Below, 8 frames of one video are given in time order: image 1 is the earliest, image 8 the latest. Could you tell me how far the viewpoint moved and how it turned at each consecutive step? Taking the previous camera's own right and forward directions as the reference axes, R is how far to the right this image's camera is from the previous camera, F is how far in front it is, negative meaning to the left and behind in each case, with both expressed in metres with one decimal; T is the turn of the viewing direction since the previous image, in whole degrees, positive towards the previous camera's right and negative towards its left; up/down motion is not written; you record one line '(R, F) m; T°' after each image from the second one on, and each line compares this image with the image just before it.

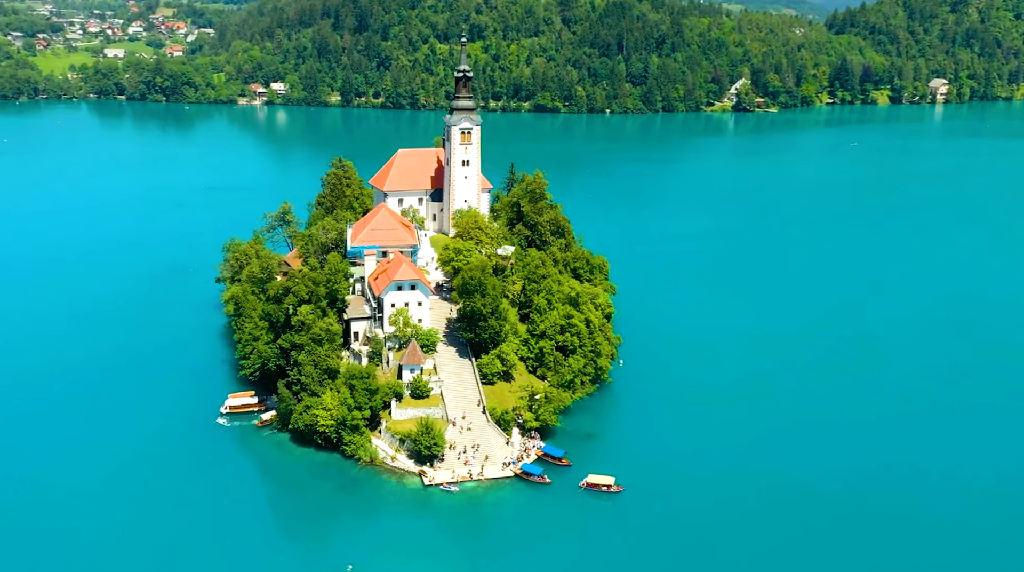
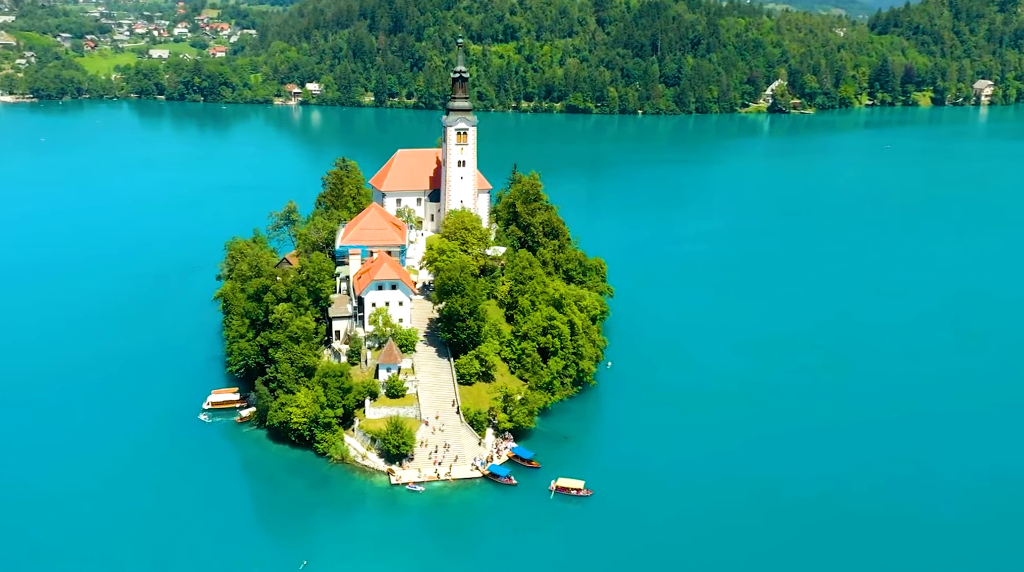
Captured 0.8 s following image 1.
(+3.5, +0.1) m; -3°
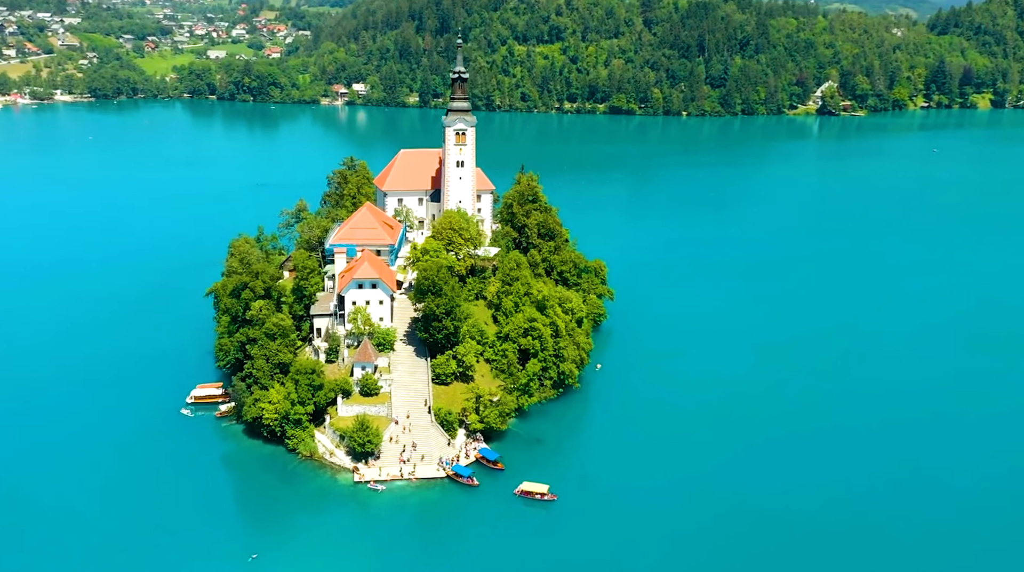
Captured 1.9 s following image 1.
(+4.3, +0.2) m; -4°
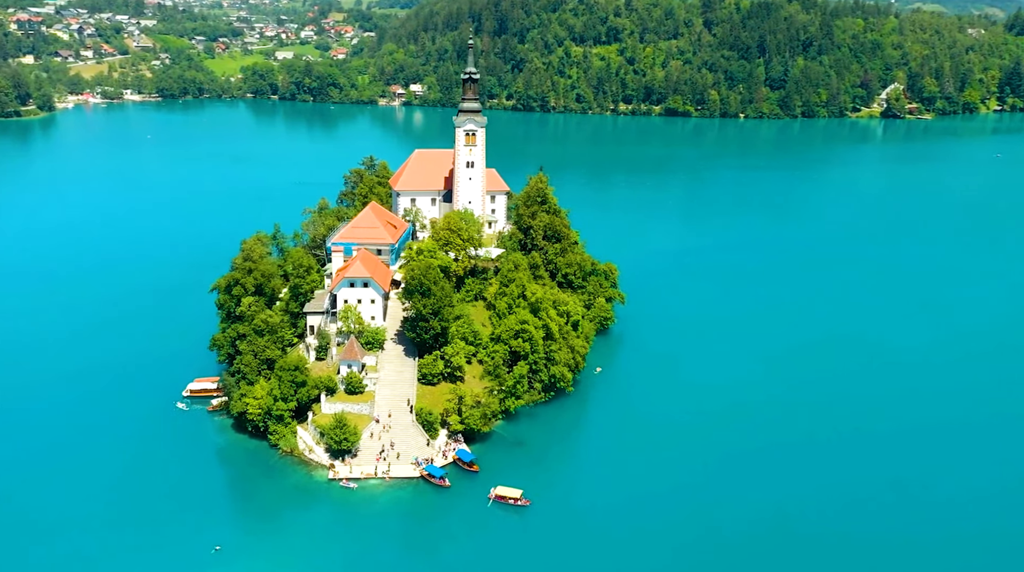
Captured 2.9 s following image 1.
(+4.3, +0.4) m; -4°
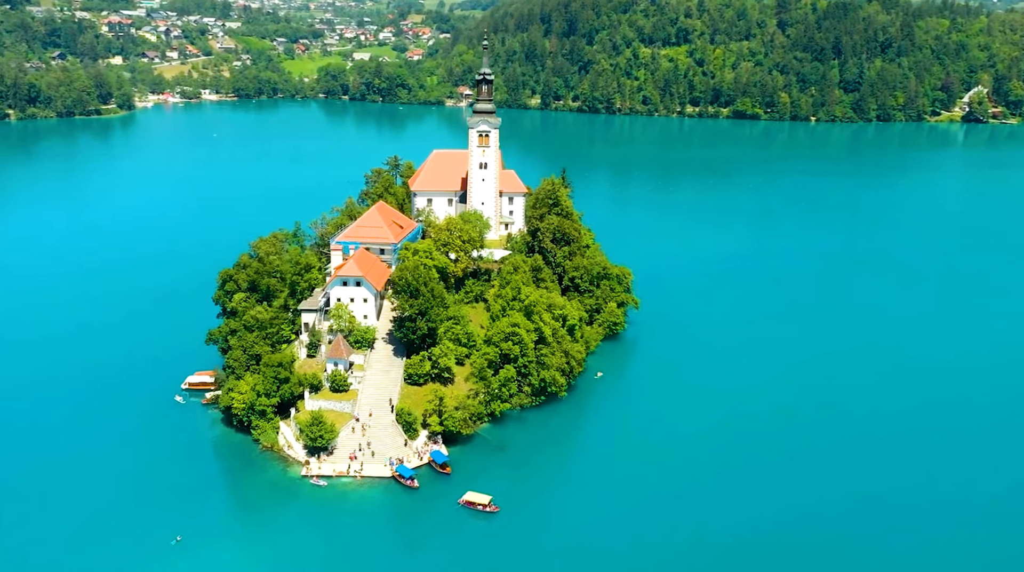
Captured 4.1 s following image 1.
(+5.0, +0.7) m; -5°
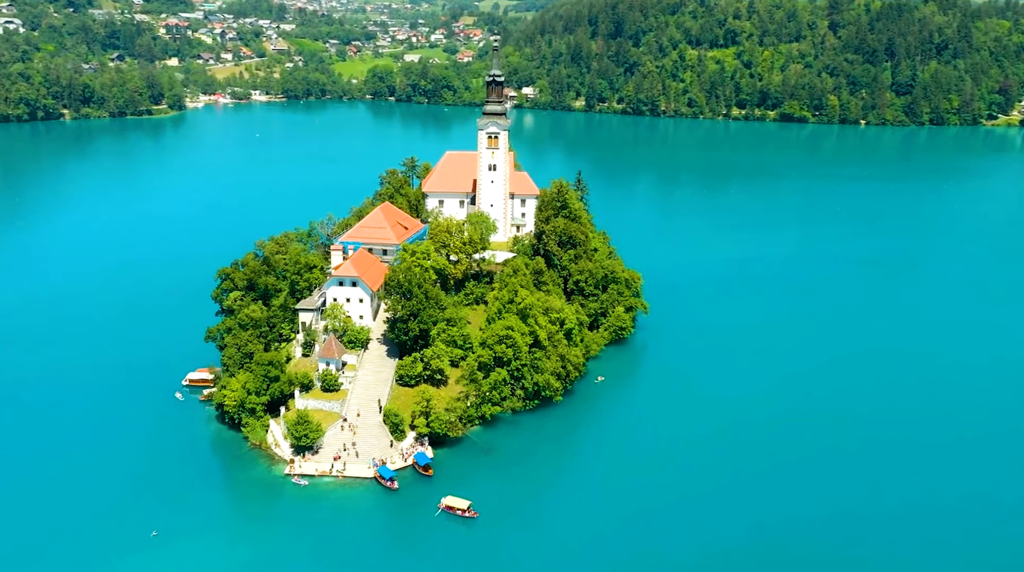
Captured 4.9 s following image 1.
(+3.3, +0.5) m; -3°
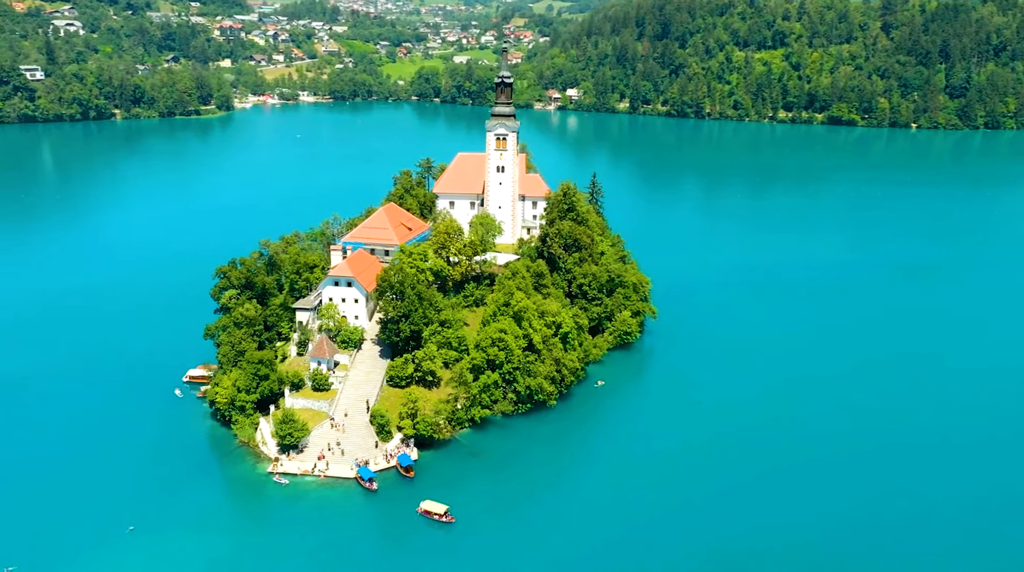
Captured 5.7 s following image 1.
(+3.3, +0.5) m; -3°
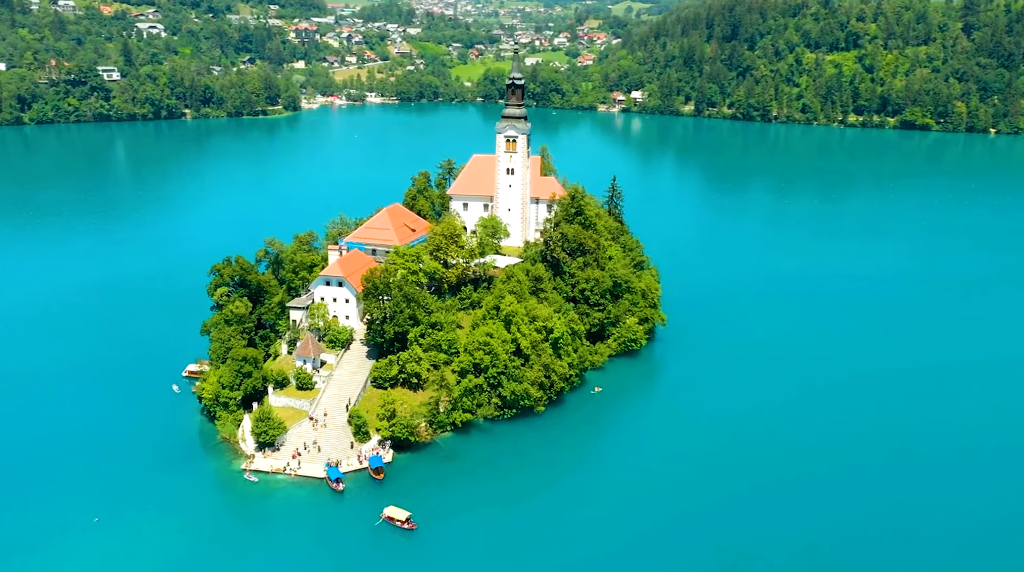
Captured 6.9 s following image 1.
(+4.9, +1.0) m; -5°
